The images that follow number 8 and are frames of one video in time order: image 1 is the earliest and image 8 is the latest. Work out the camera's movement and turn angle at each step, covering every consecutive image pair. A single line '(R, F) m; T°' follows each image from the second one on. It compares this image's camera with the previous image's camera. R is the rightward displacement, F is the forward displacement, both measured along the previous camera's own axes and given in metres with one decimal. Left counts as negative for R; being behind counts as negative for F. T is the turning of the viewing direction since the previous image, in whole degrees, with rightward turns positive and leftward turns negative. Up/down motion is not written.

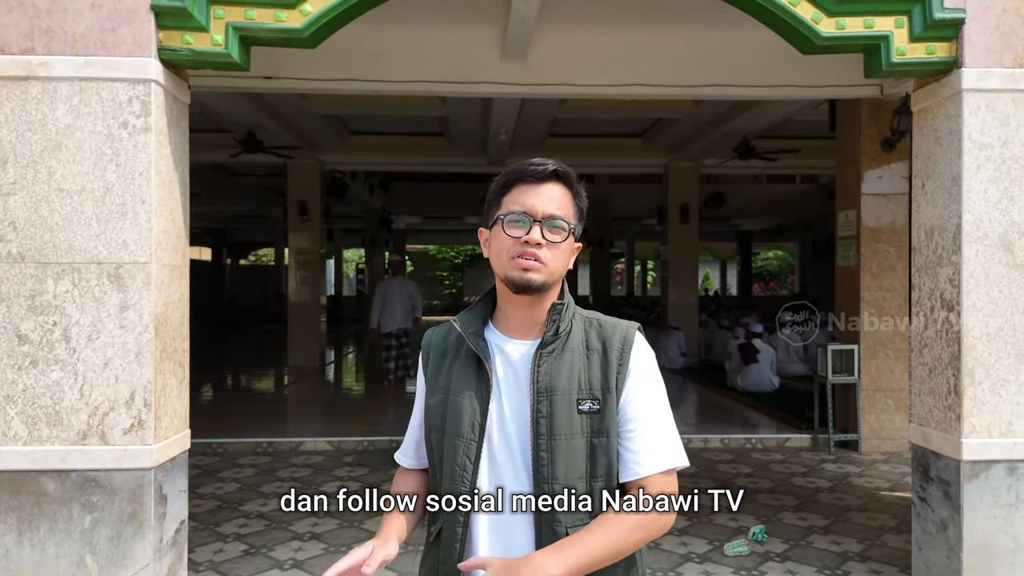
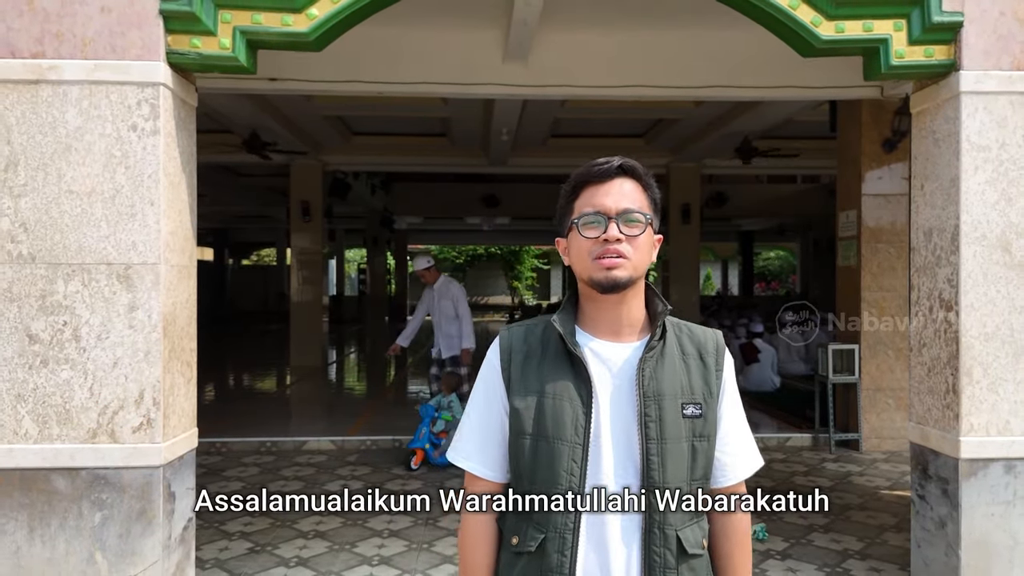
(0.0, 0.0) m; 0°
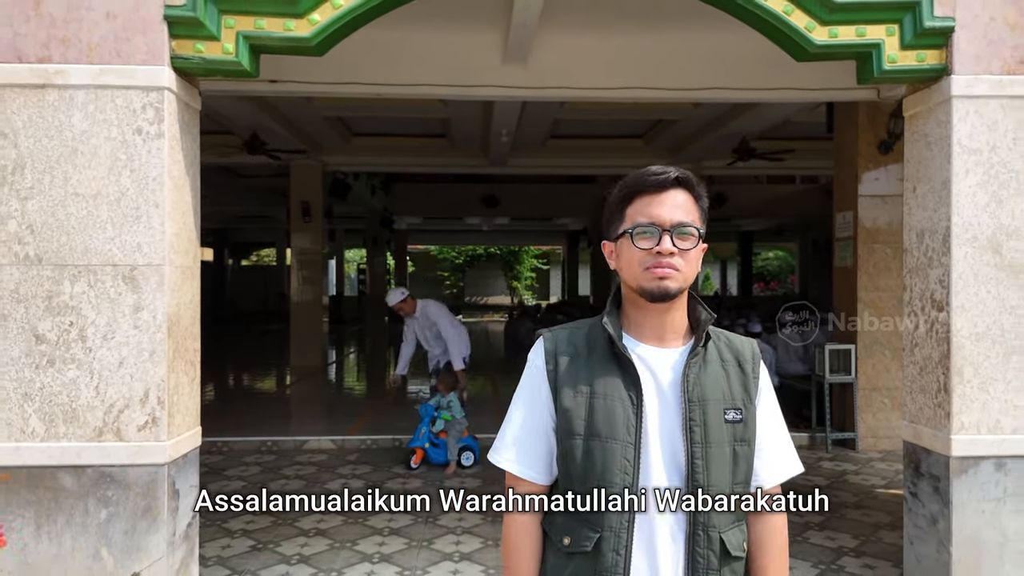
(0.0, -0.1) m; 0°
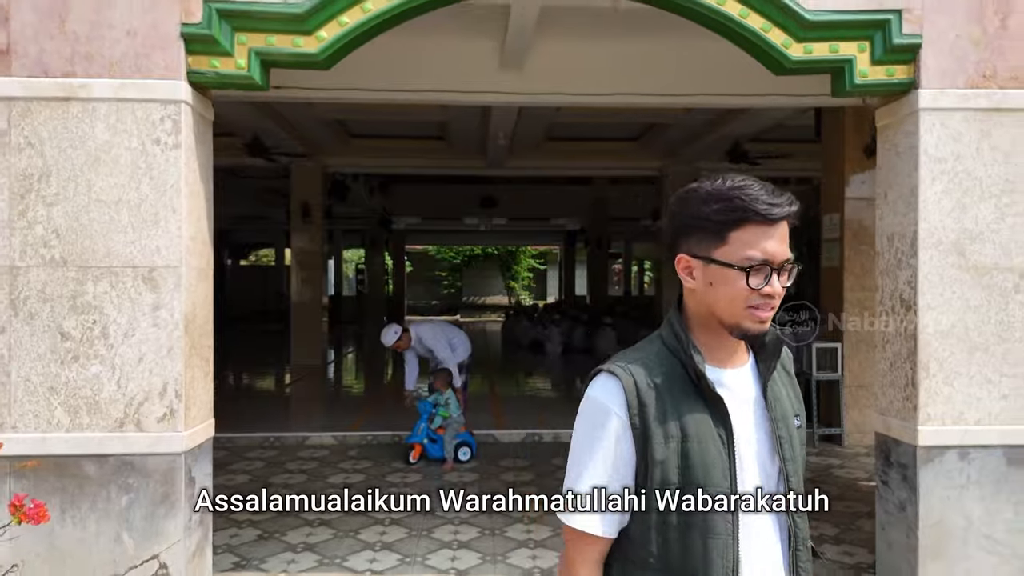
(0.0, -0.2) m; 0°
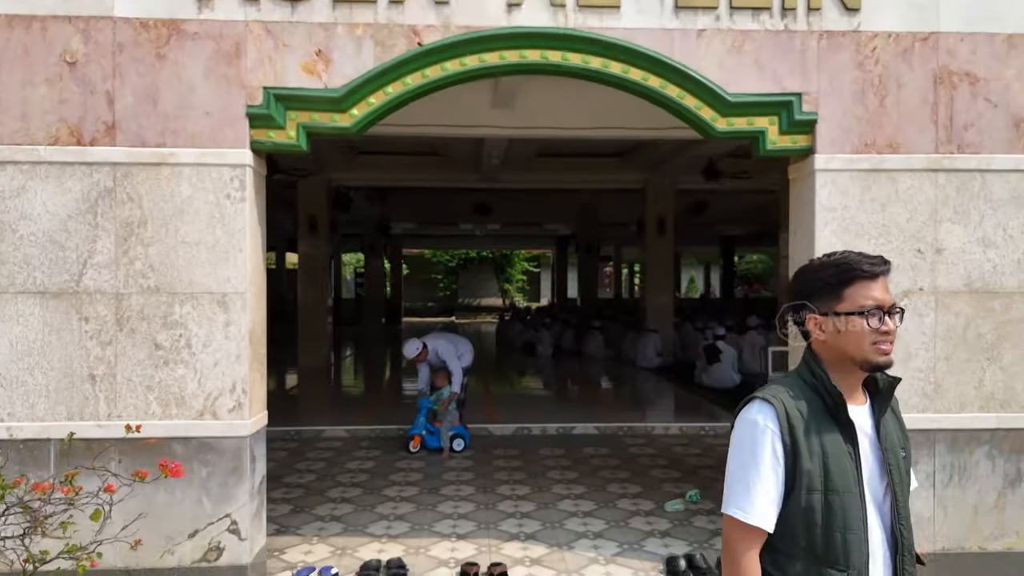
(0.0, -1.0) m; 0°
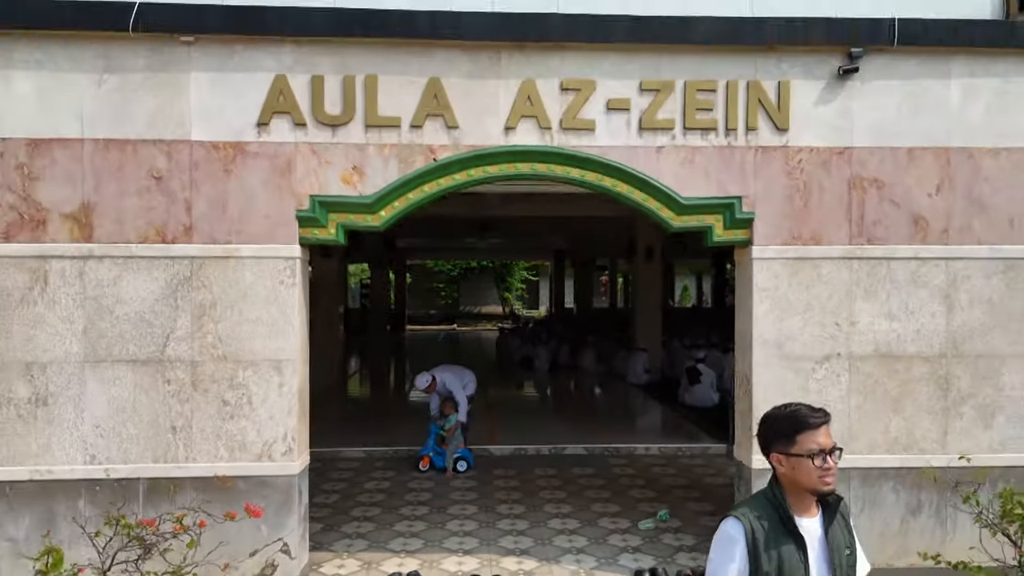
(0.0, -1.0) m; 0°
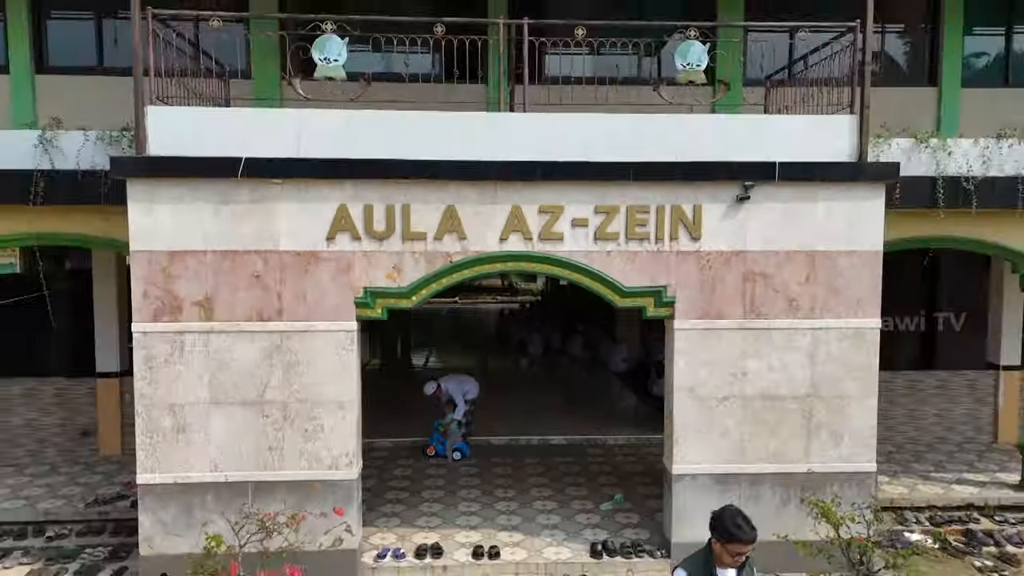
(+0.1, -2.2) m; 0°
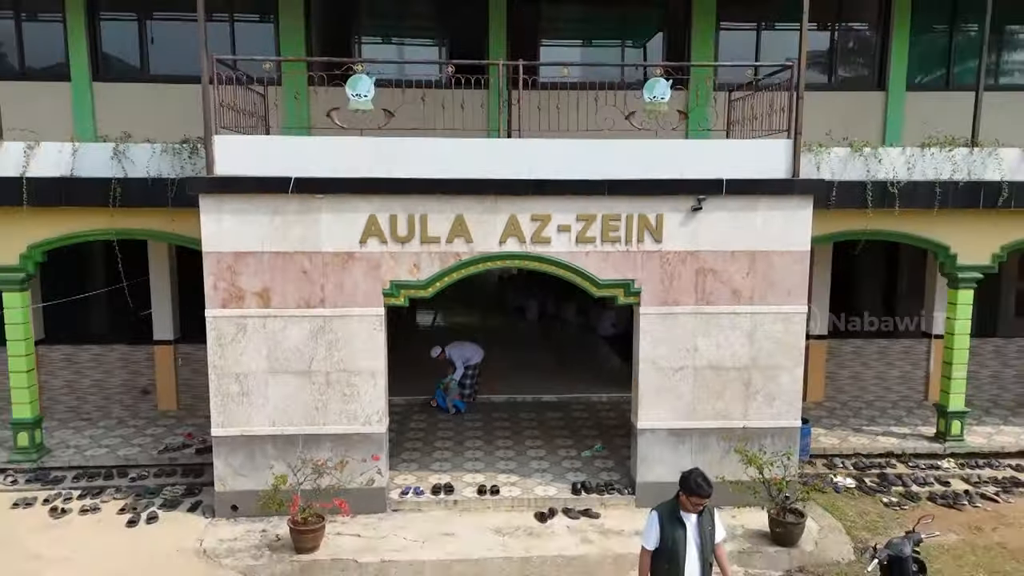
(0.0, -1.8) m; 0°
